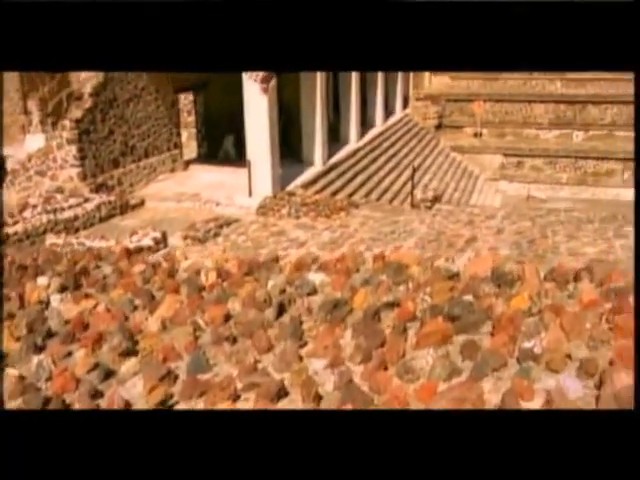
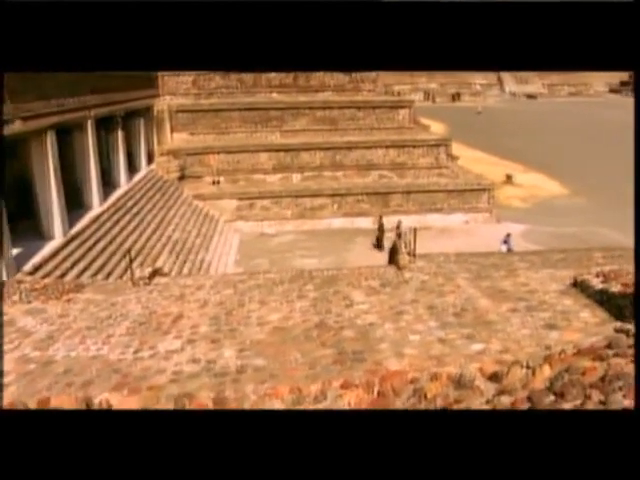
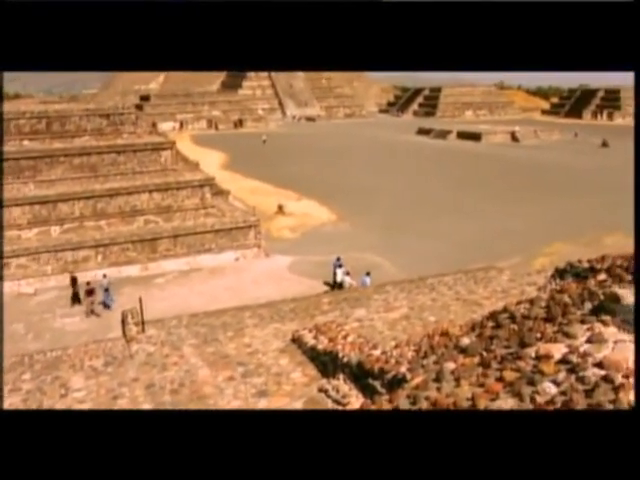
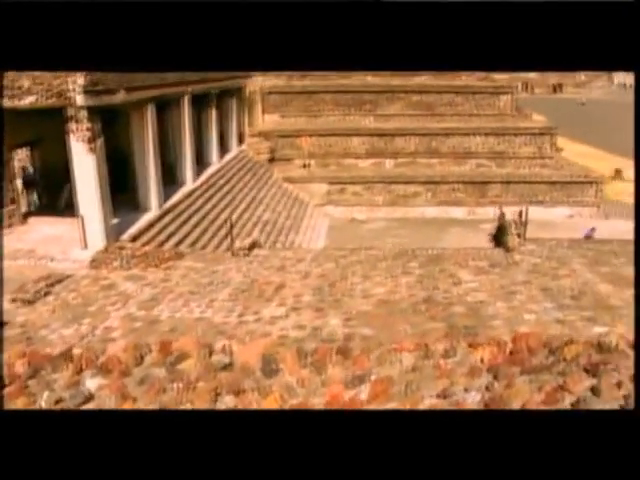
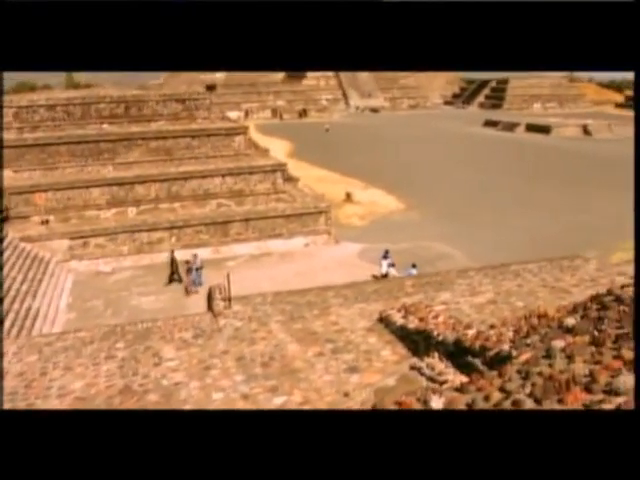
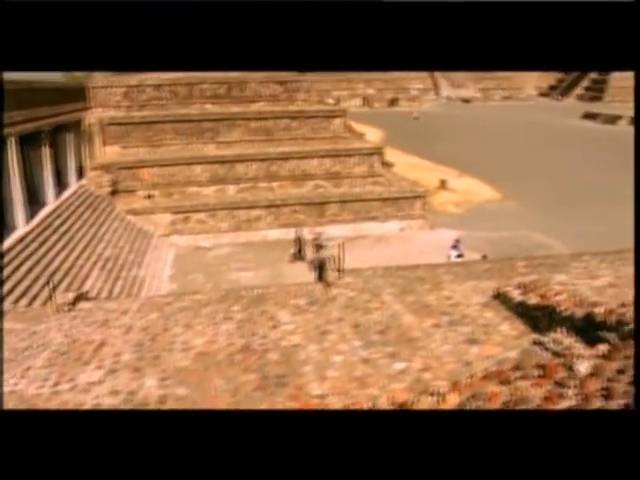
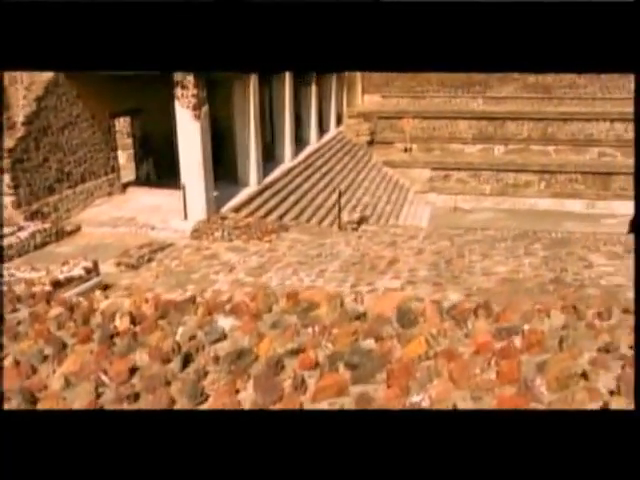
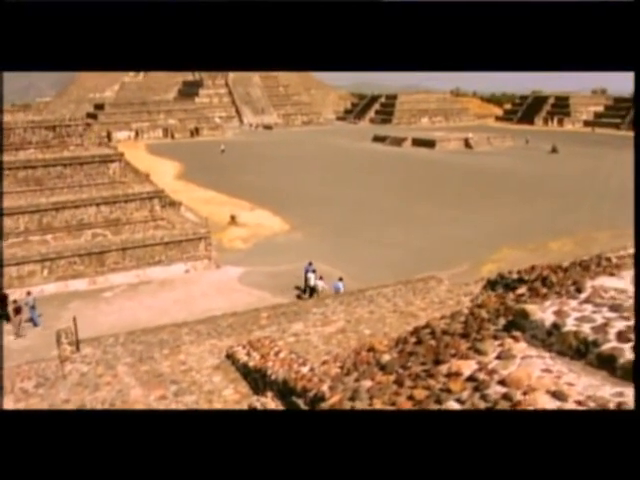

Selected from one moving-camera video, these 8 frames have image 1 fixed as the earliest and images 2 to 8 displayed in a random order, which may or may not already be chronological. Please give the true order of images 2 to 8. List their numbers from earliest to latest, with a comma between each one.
7, 4, 2, 6, 5, 3, 8
